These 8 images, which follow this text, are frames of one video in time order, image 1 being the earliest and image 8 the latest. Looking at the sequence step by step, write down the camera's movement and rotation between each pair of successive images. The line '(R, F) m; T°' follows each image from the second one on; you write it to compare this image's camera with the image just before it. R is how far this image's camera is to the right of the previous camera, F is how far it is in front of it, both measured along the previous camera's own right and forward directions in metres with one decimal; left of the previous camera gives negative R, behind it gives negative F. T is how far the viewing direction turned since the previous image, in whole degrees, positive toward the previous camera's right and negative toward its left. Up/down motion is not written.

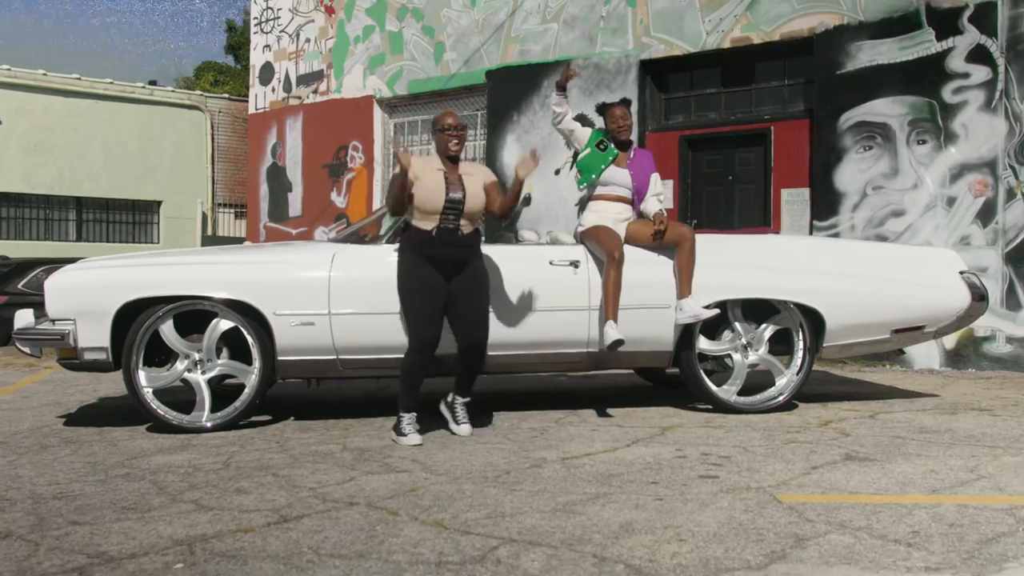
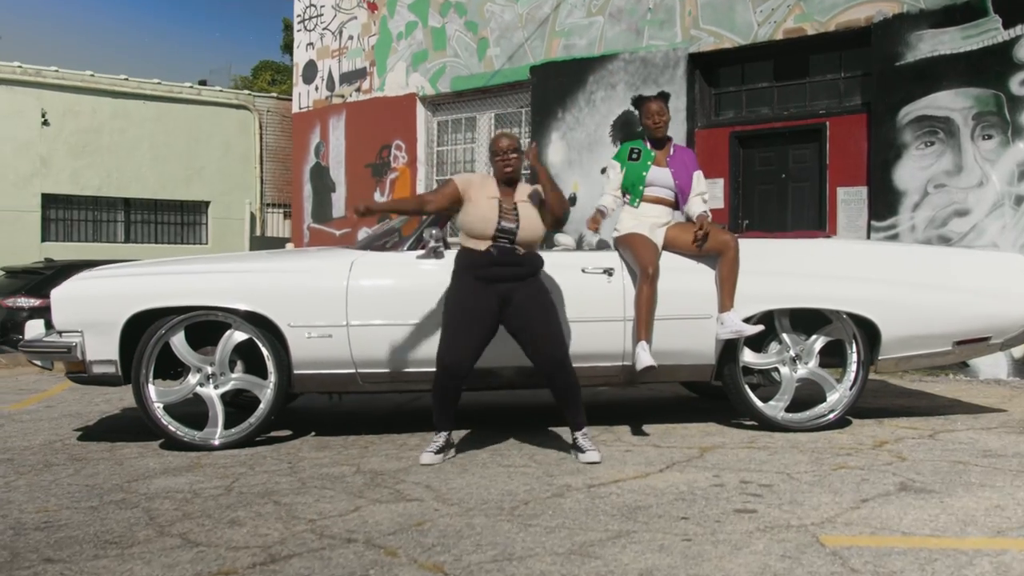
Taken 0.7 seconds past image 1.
(+0.1, +0.4) m; -3°
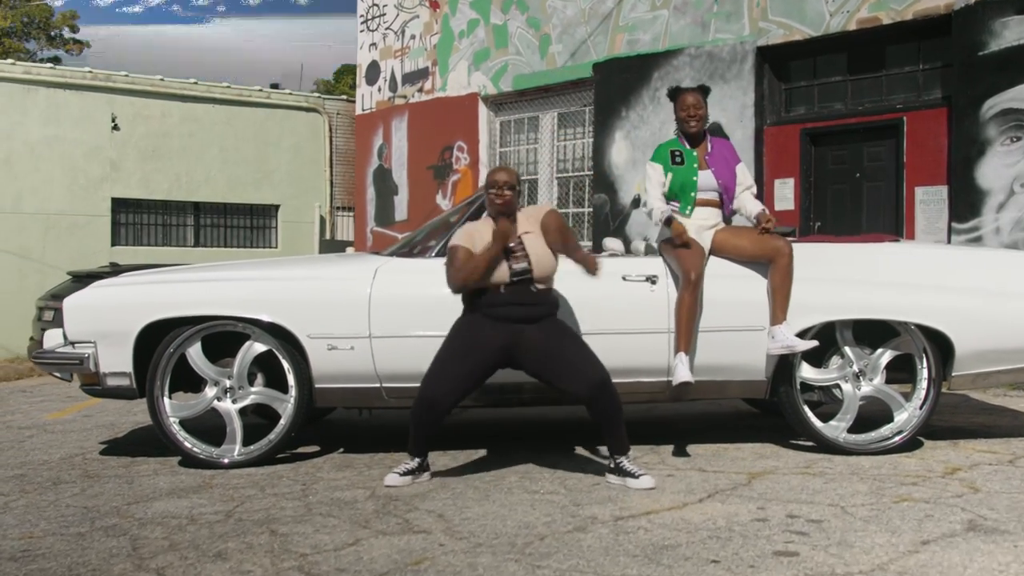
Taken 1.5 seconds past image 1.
(+0.2, +0.4) m; -4°
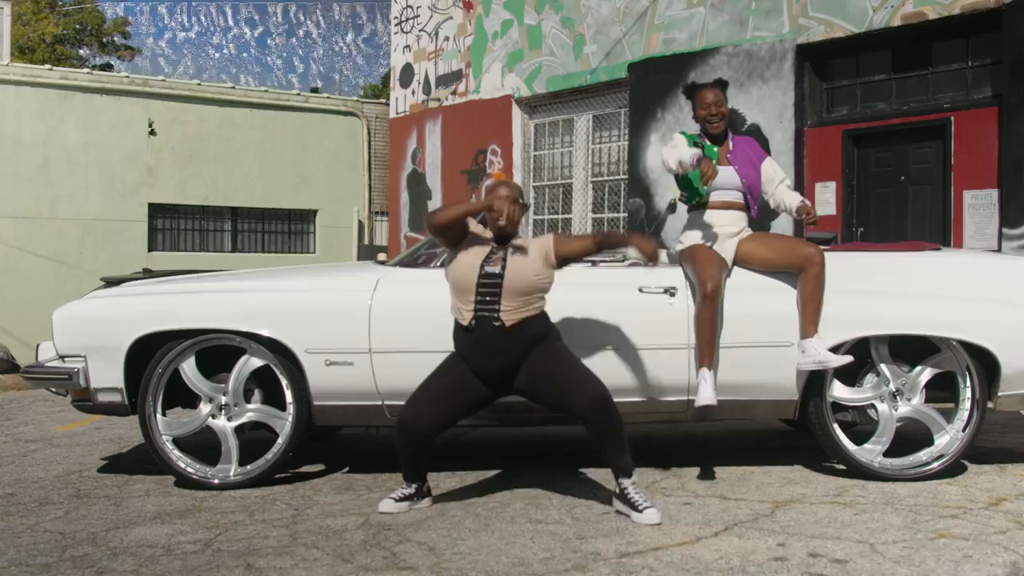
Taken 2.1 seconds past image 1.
(+0.2, +0.3) m; -2°
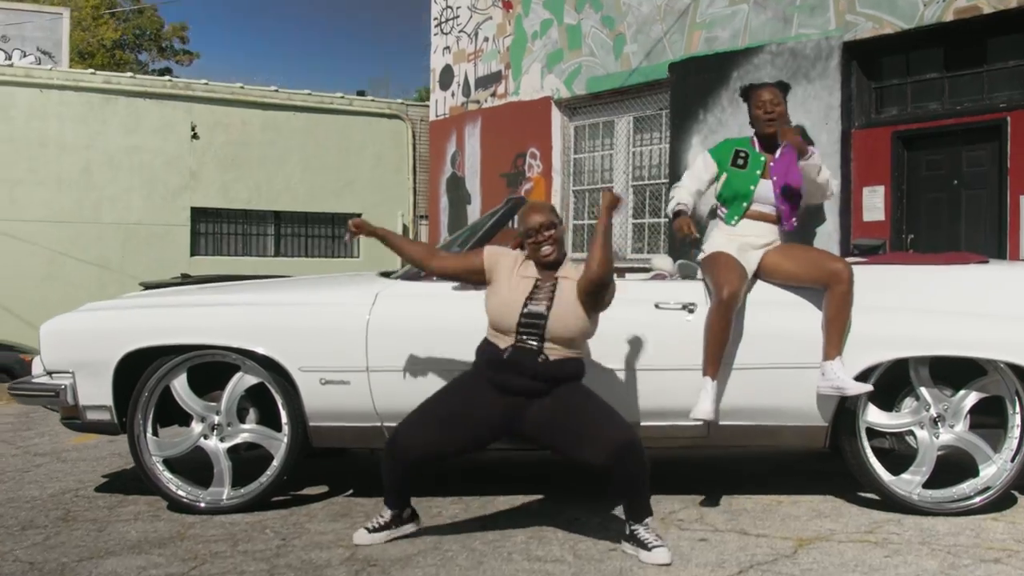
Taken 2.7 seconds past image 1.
(+0.2, +0.3) m; -3°
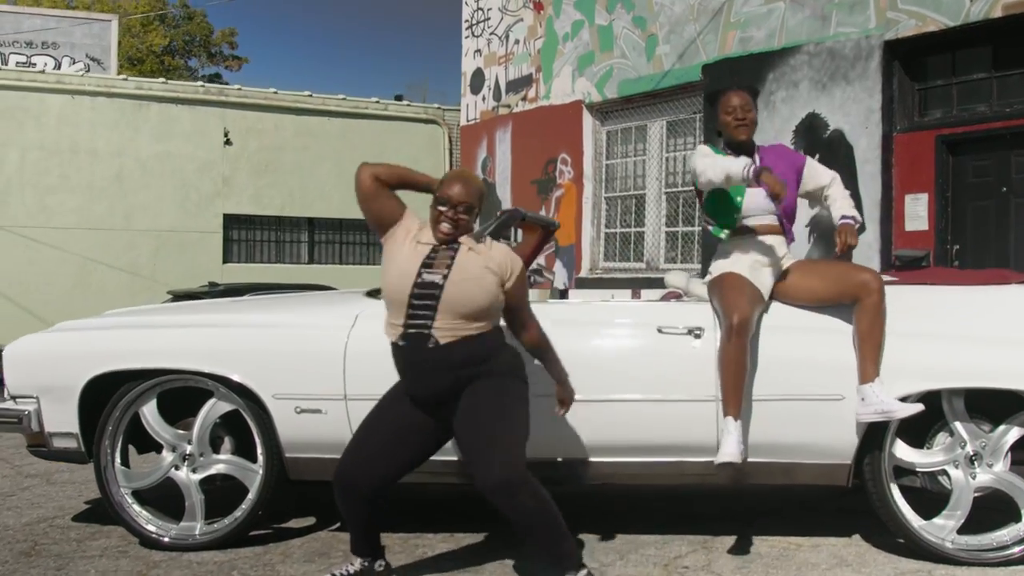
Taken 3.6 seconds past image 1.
(+0.2, +0.4) m; -2°
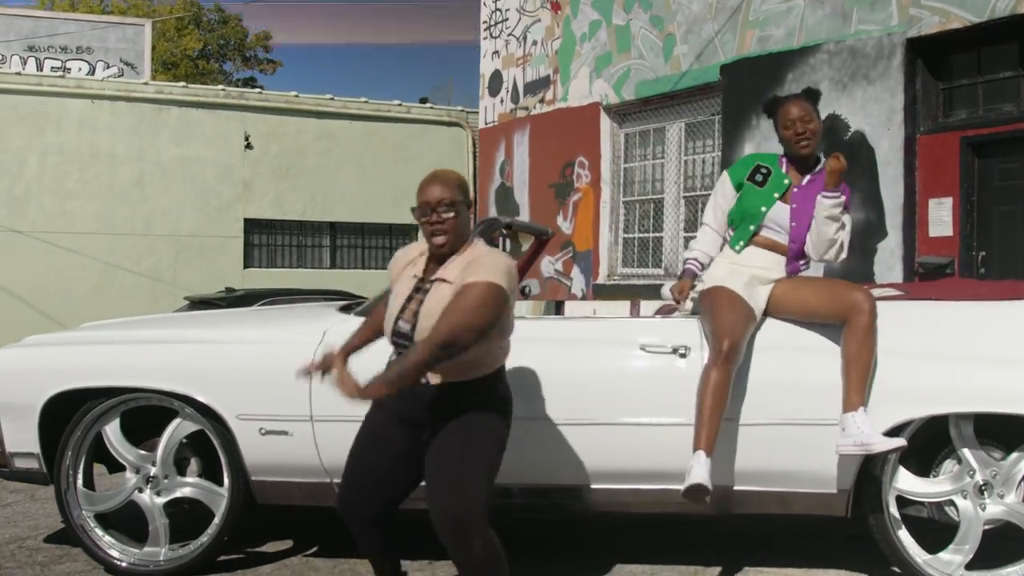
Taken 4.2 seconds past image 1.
(+0.2, +0.2) m; -2°
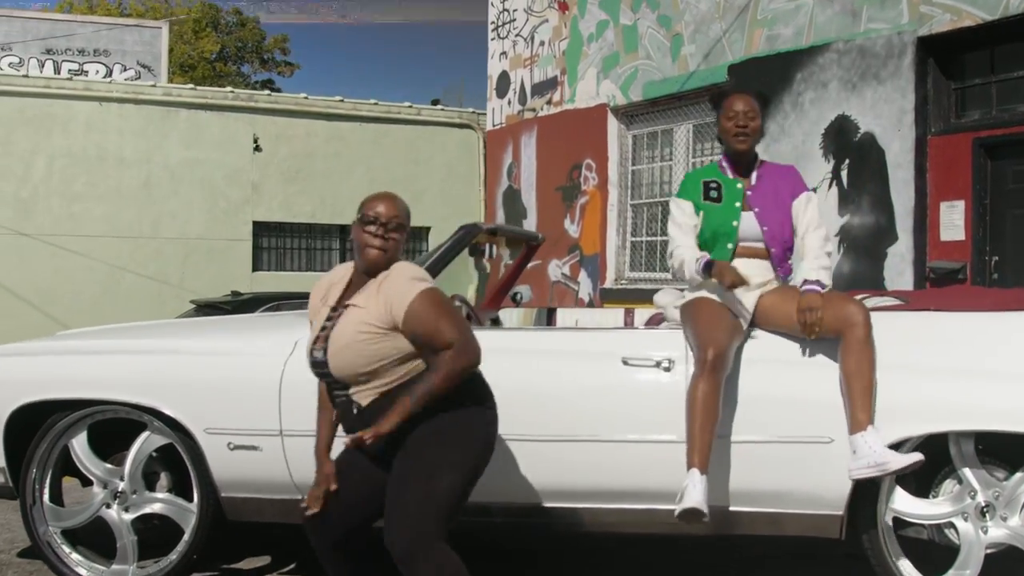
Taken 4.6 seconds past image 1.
(+0.1, +0.2) m; -1°
